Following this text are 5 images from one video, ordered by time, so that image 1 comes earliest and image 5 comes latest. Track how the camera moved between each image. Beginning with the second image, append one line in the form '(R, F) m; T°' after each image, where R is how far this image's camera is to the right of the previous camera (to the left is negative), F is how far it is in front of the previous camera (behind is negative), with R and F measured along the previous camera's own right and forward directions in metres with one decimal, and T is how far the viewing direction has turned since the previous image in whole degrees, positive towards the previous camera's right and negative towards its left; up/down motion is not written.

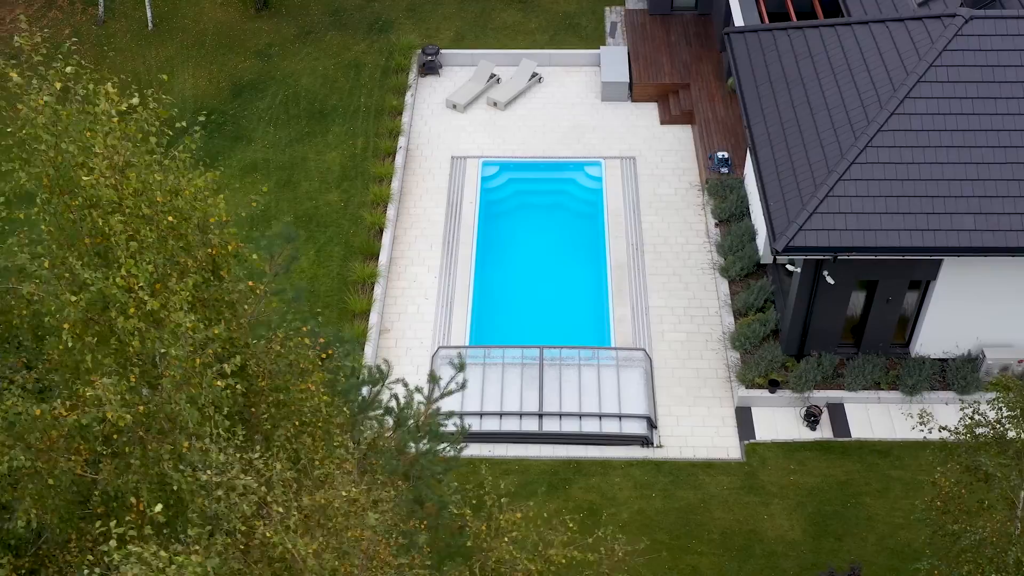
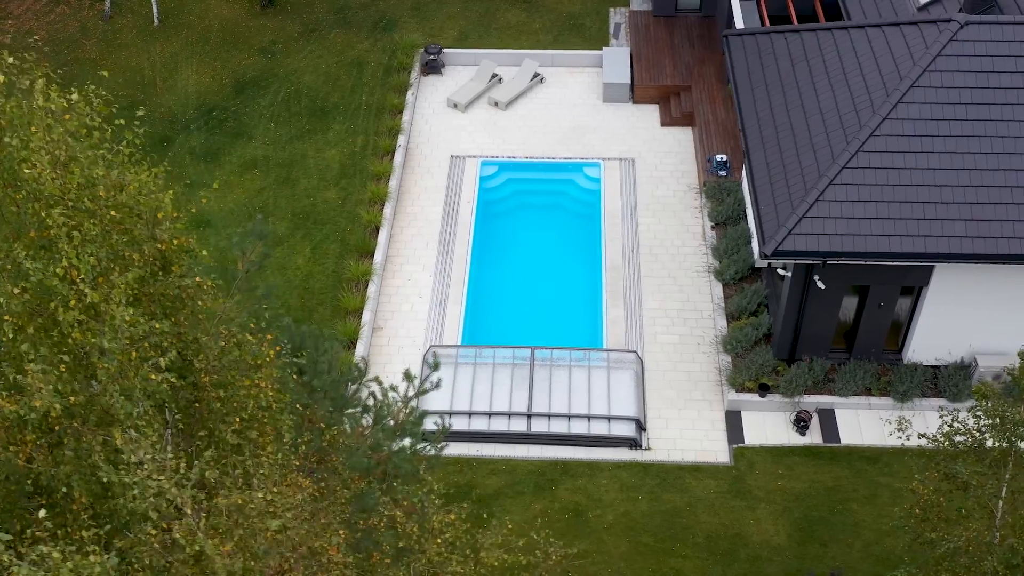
(+0.5, 0.0) m; -1°
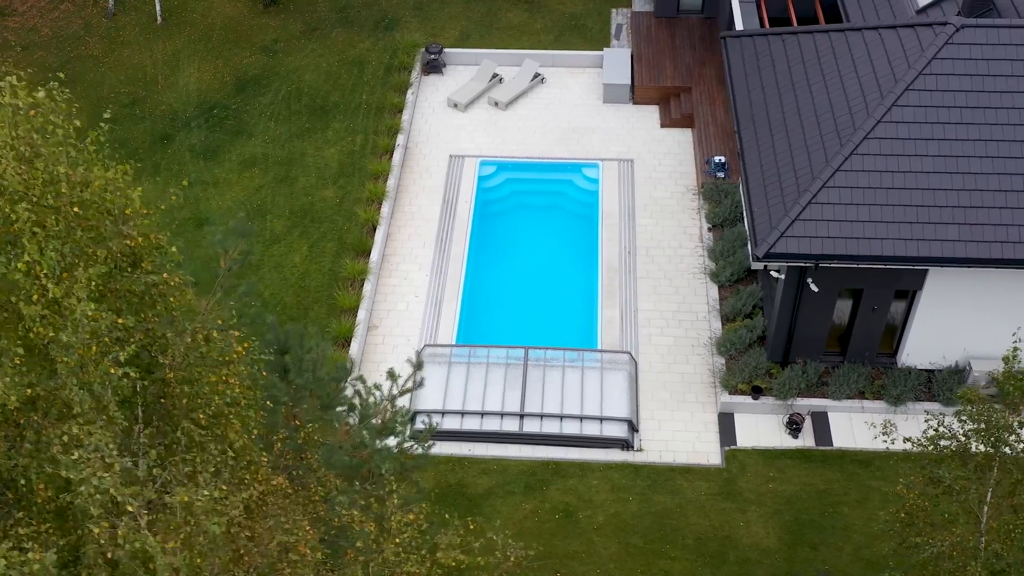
(+0.3, 0.0) m; -1°
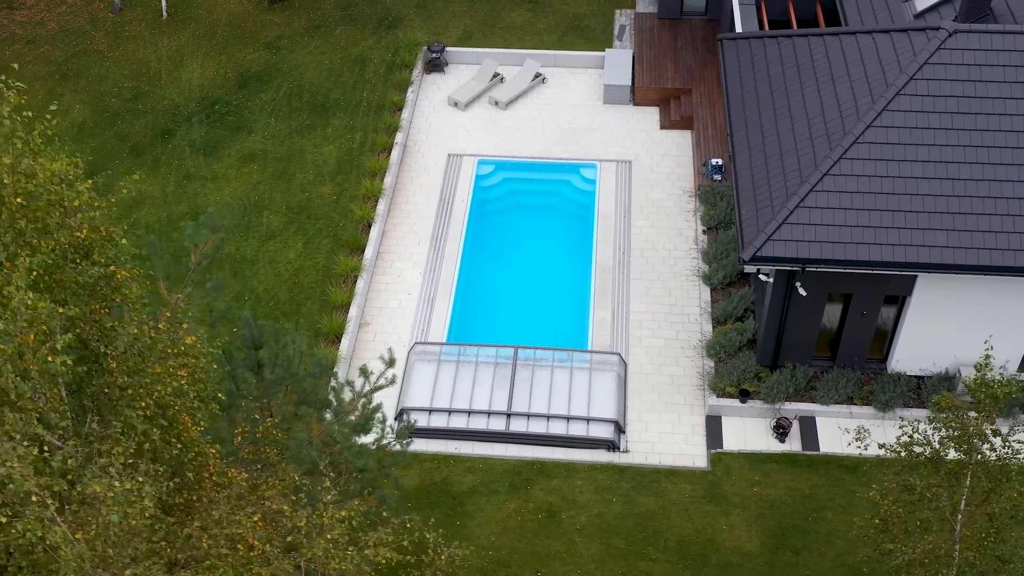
(+0.5, 0.0) m; -1°
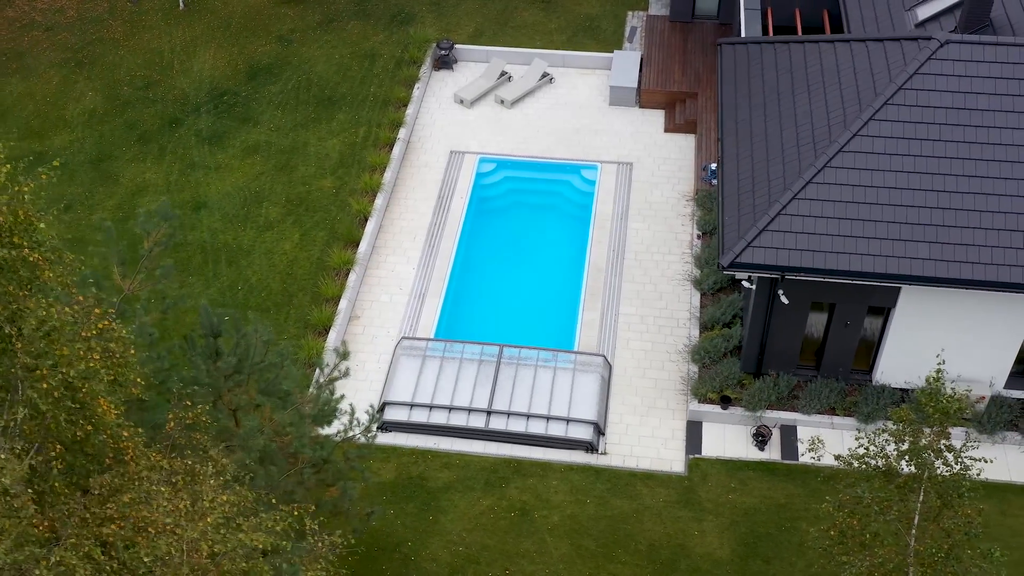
(+1.0, 0.0) m; -2°
